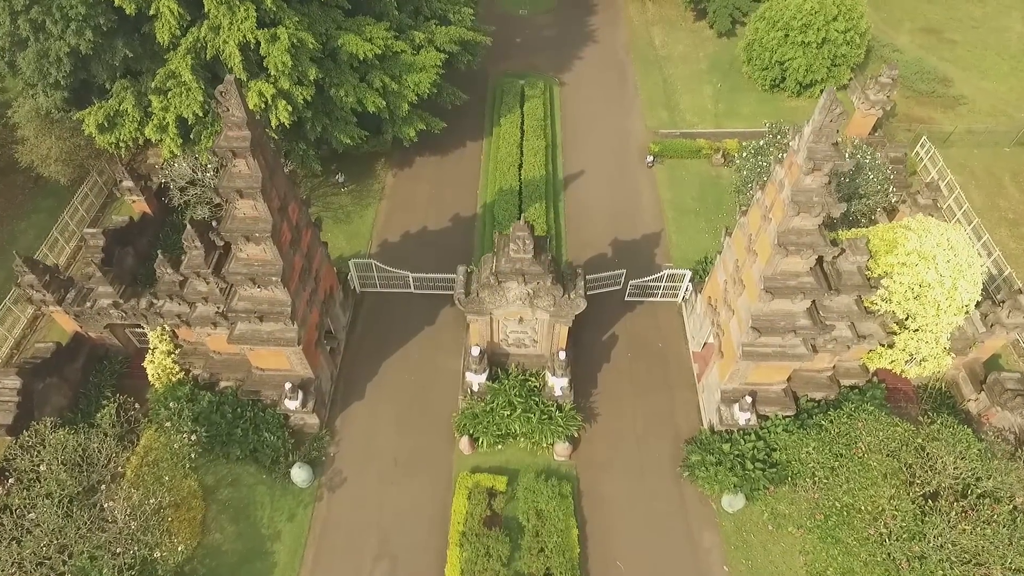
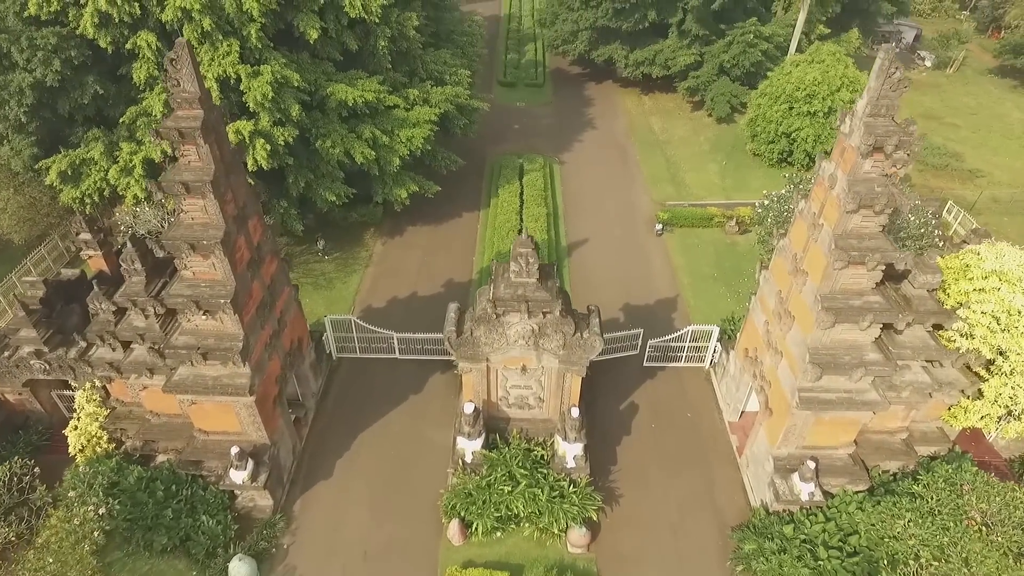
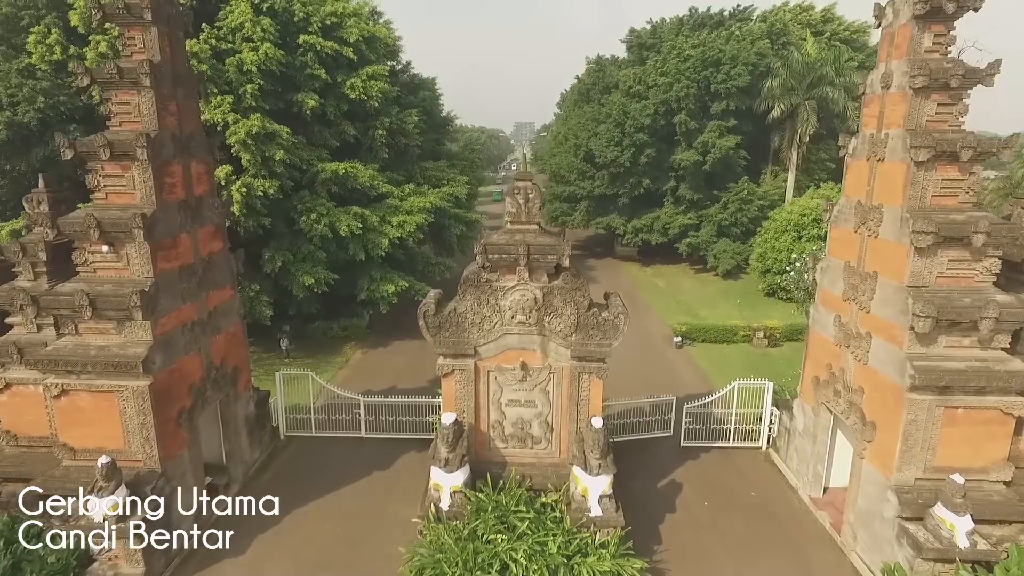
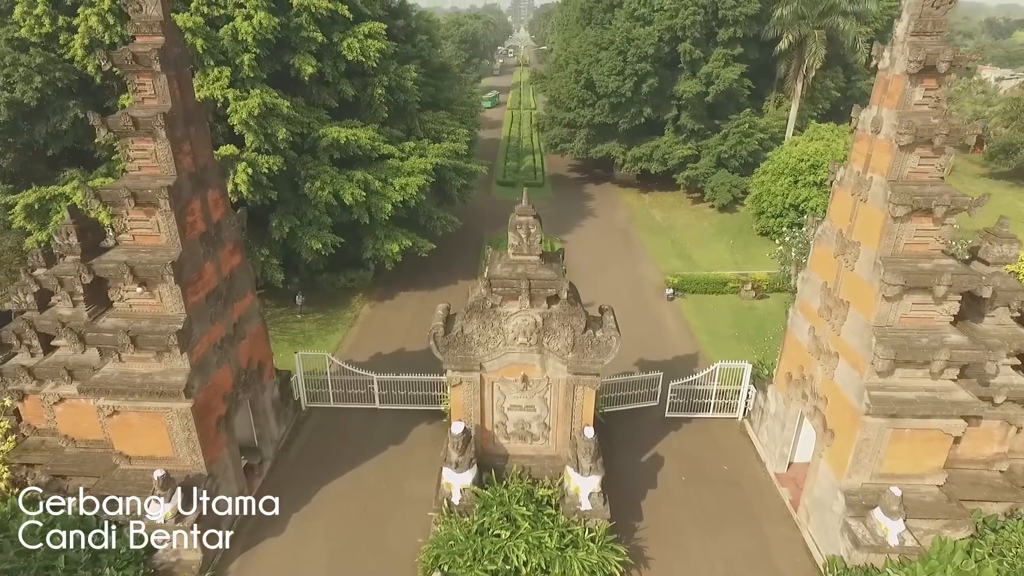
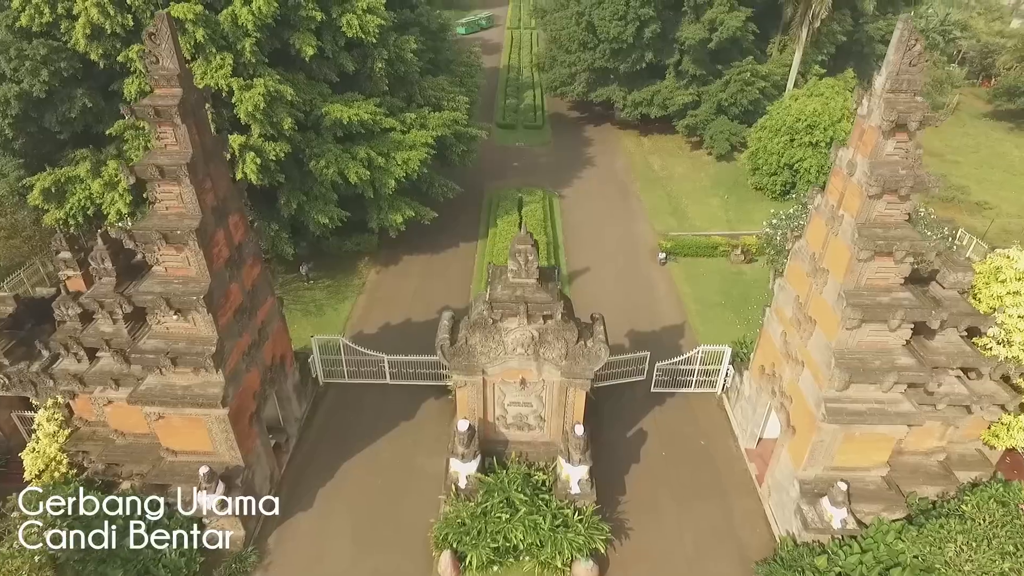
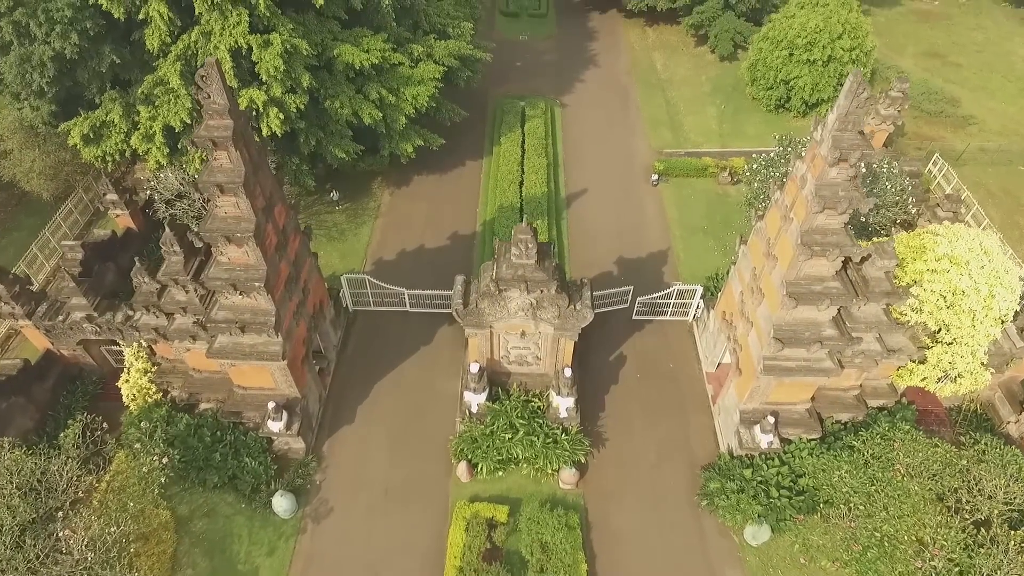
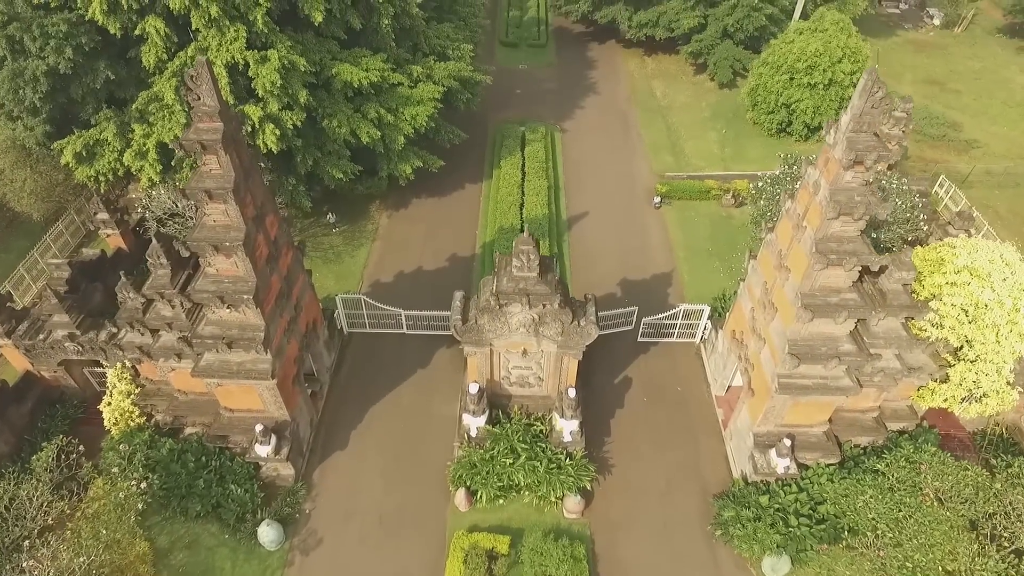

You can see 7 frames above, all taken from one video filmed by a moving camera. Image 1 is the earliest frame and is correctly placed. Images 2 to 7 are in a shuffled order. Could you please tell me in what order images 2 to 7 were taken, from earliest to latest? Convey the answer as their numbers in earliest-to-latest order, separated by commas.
6, 7, 2, 5, 4, 3
